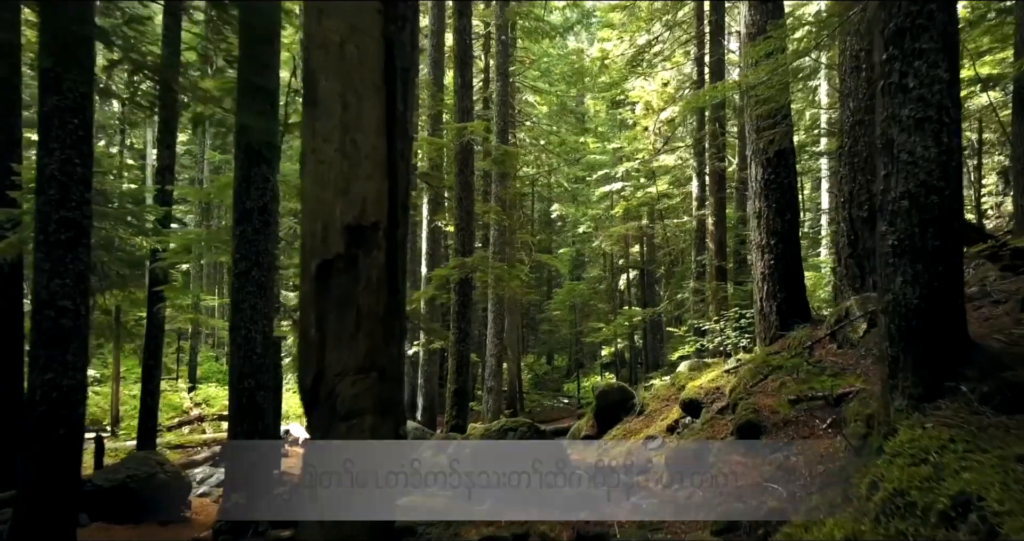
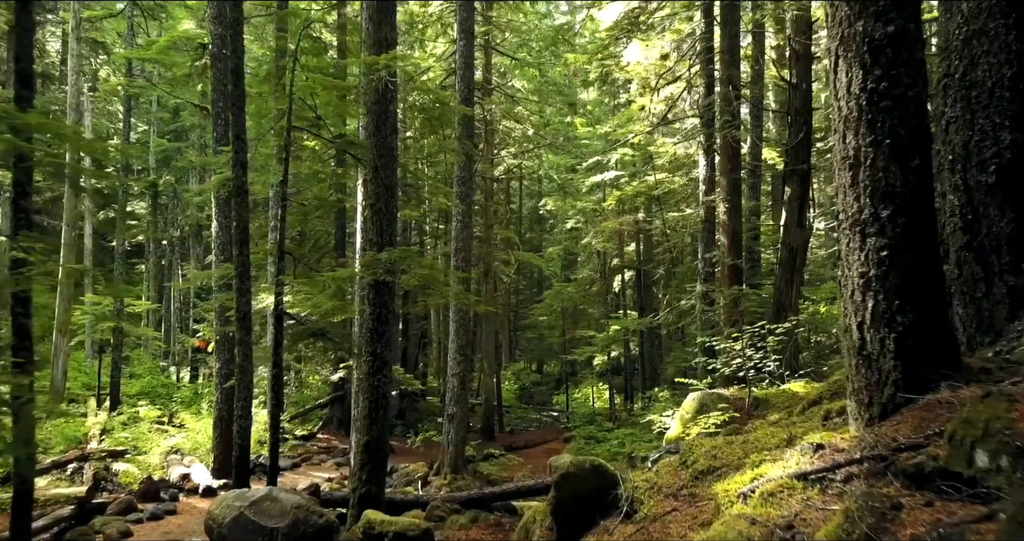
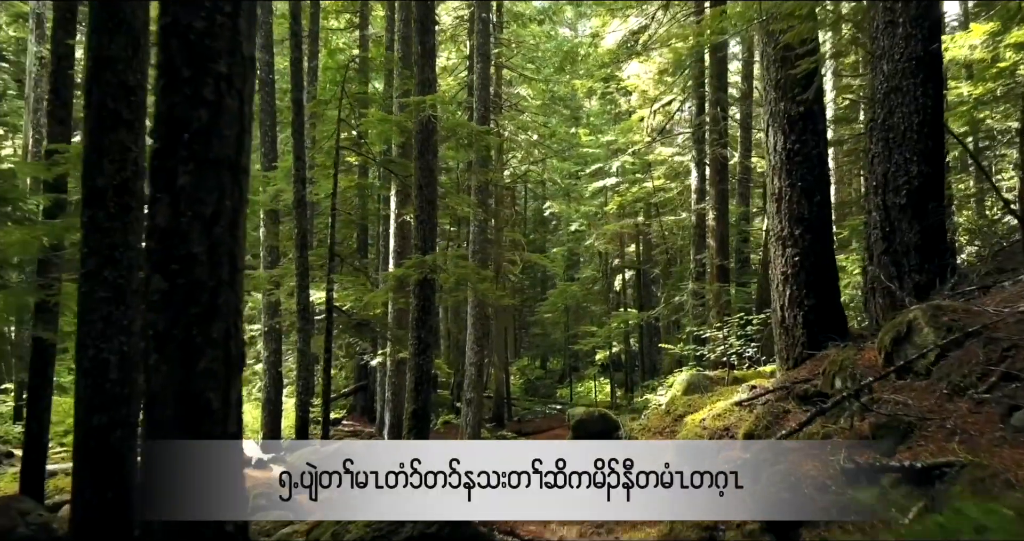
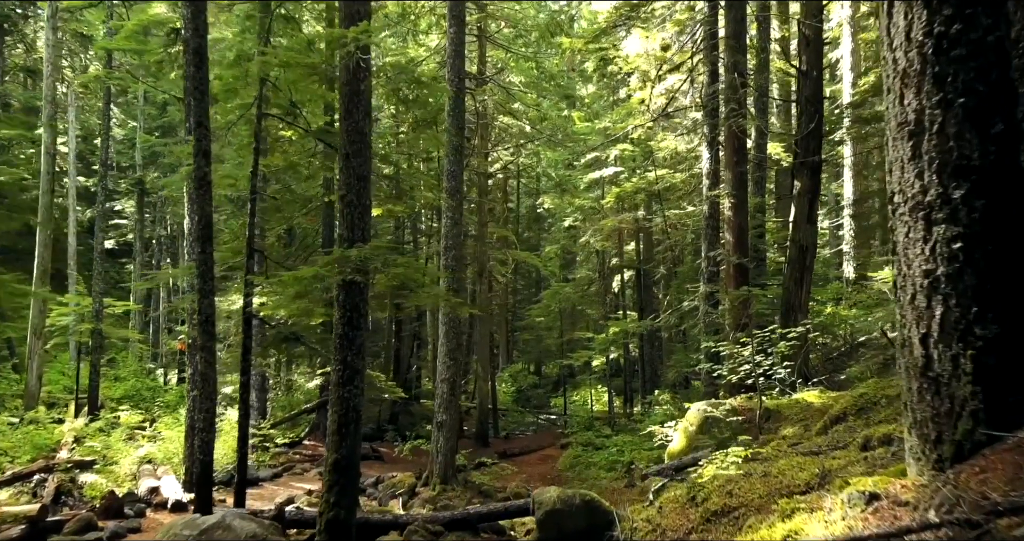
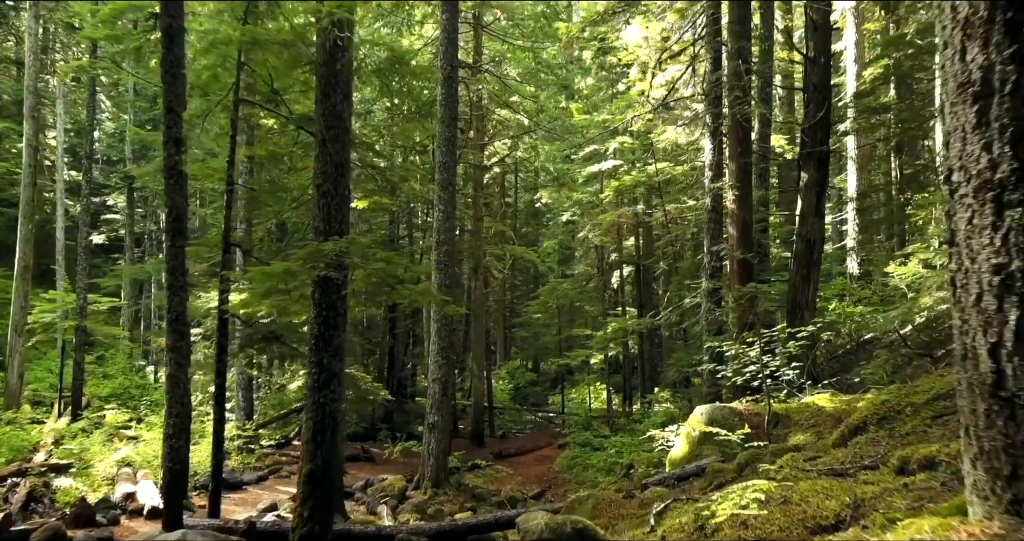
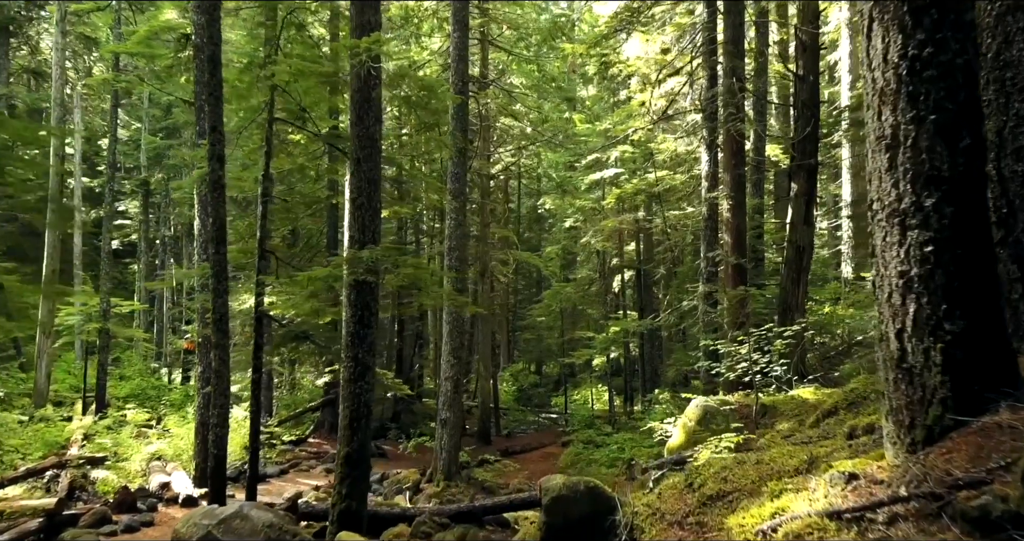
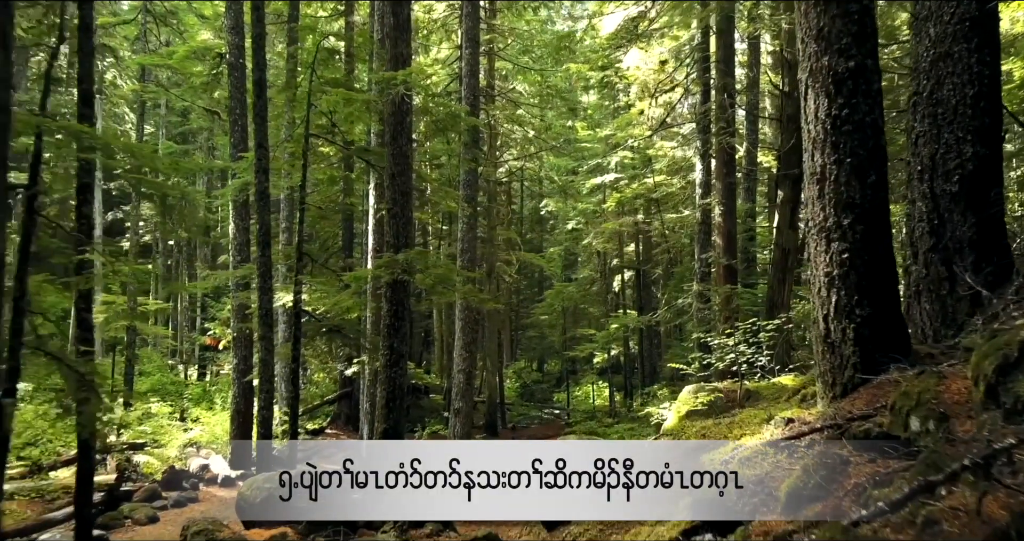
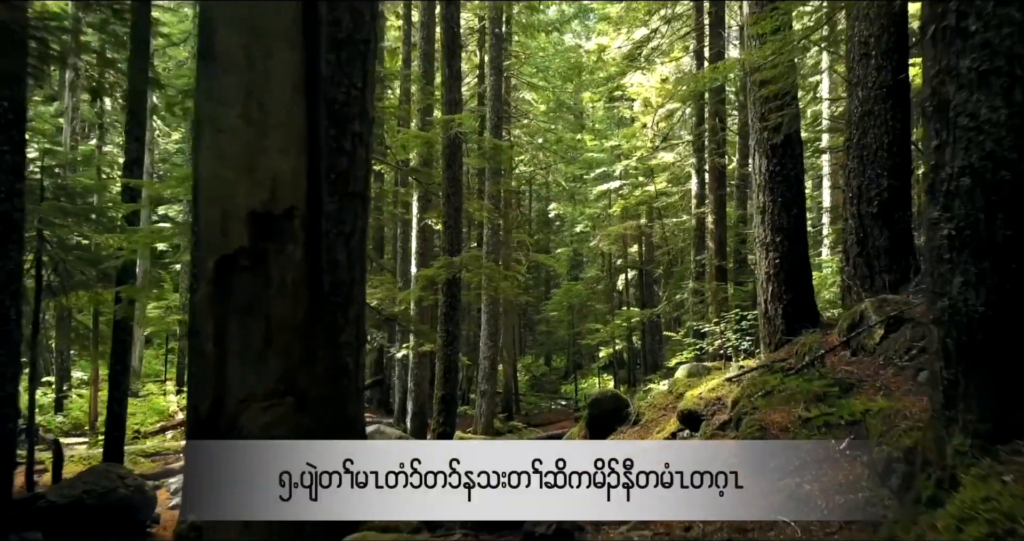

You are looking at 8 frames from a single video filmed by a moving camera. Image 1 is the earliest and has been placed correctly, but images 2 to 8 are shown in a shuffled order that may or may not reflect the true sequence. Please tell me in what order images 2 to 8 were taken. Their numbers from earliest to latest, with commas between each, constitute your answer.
8, 3, 7, 2, 6, 4, 5
